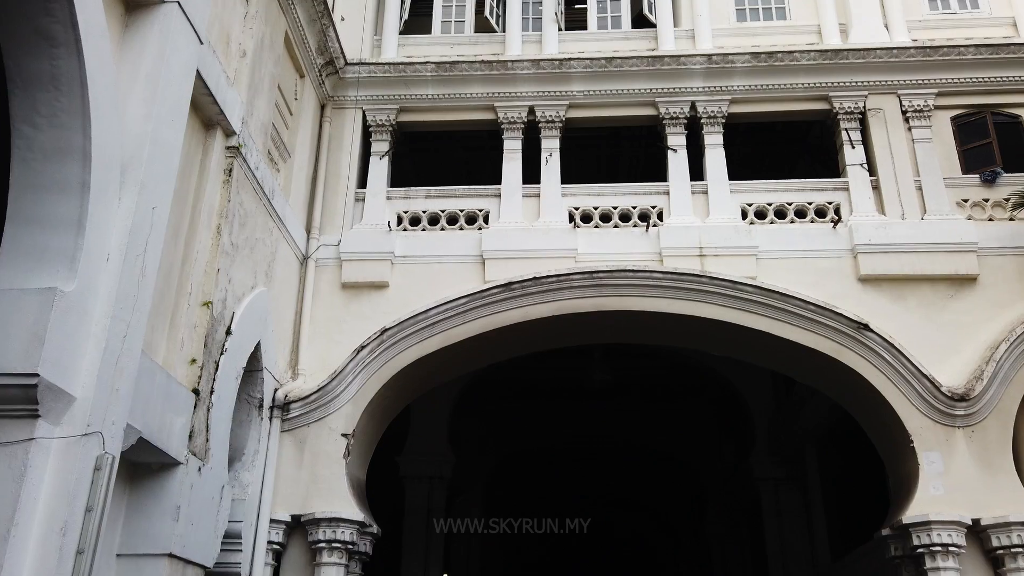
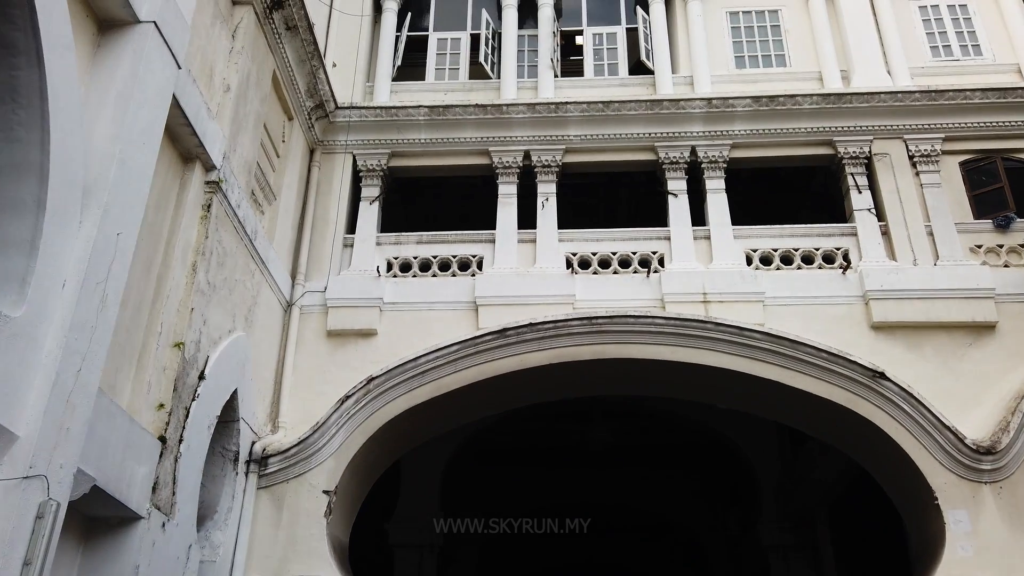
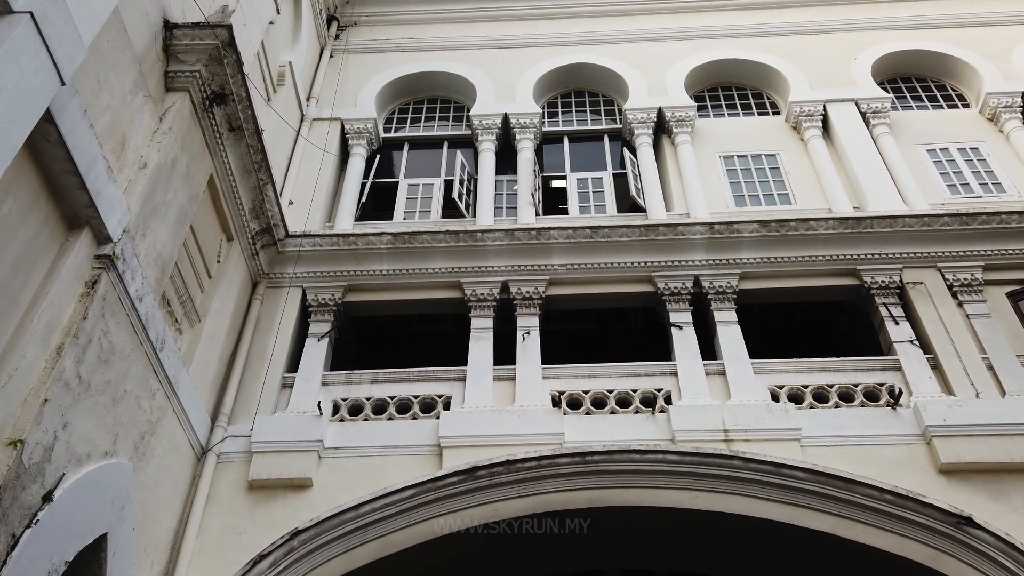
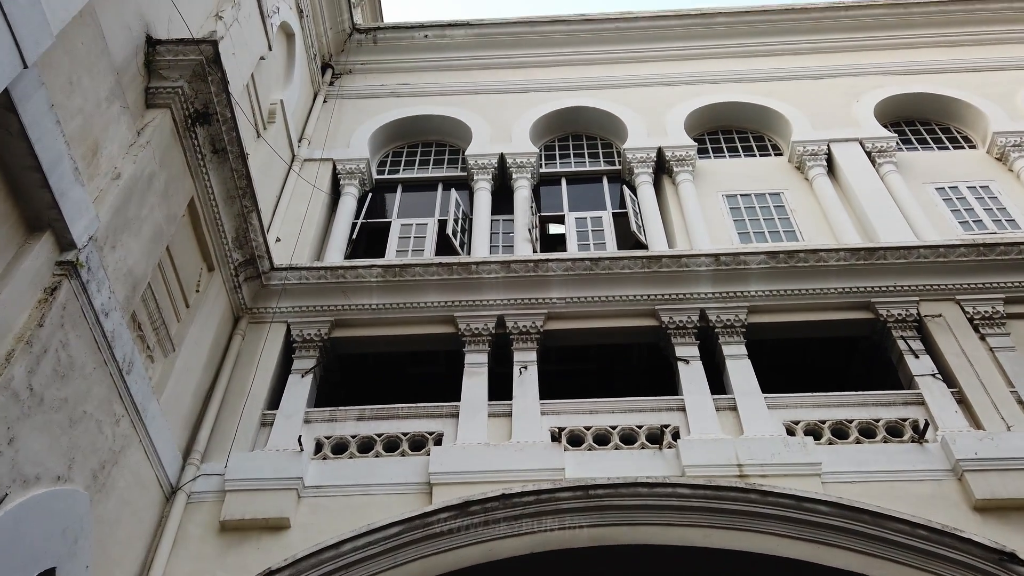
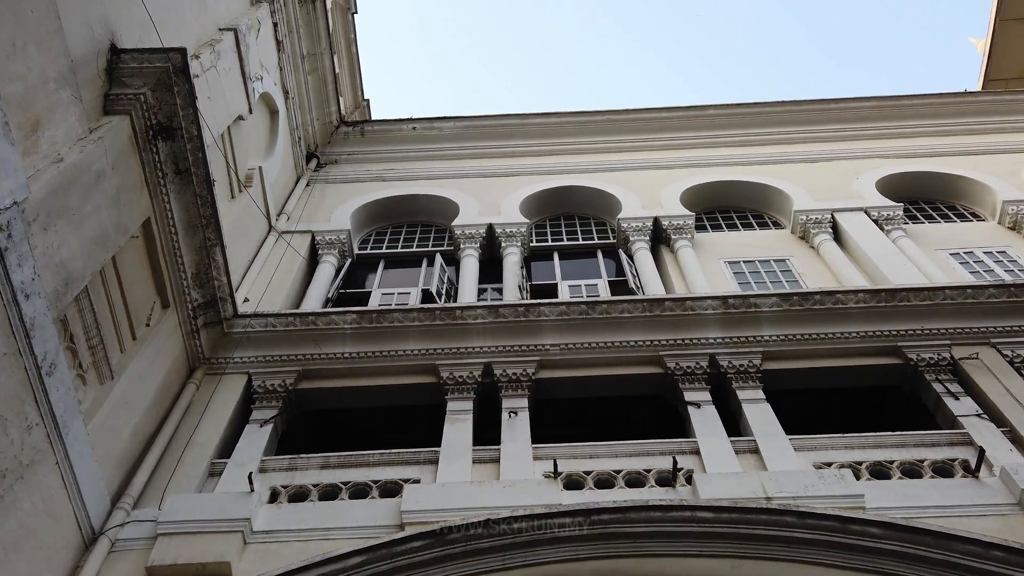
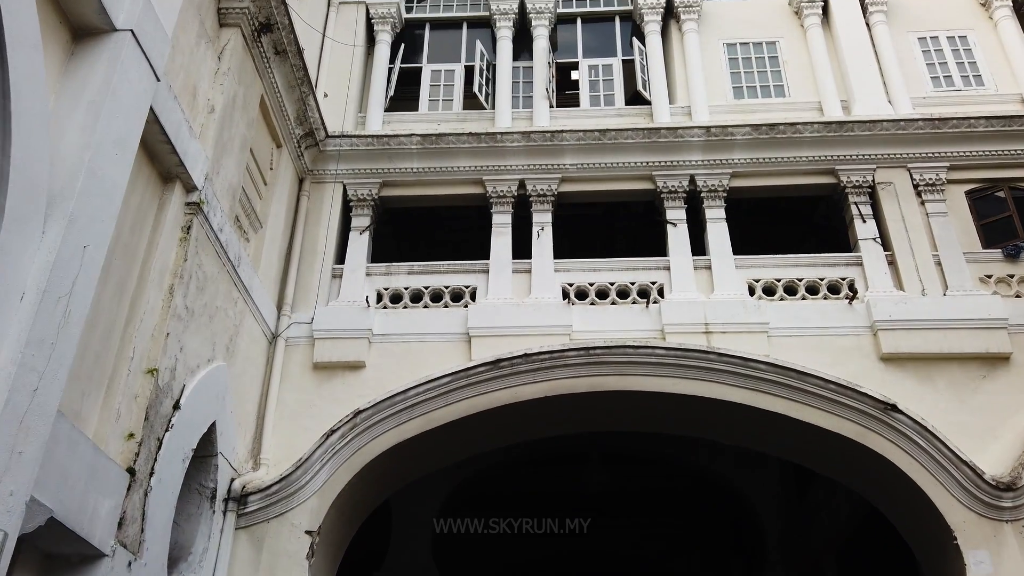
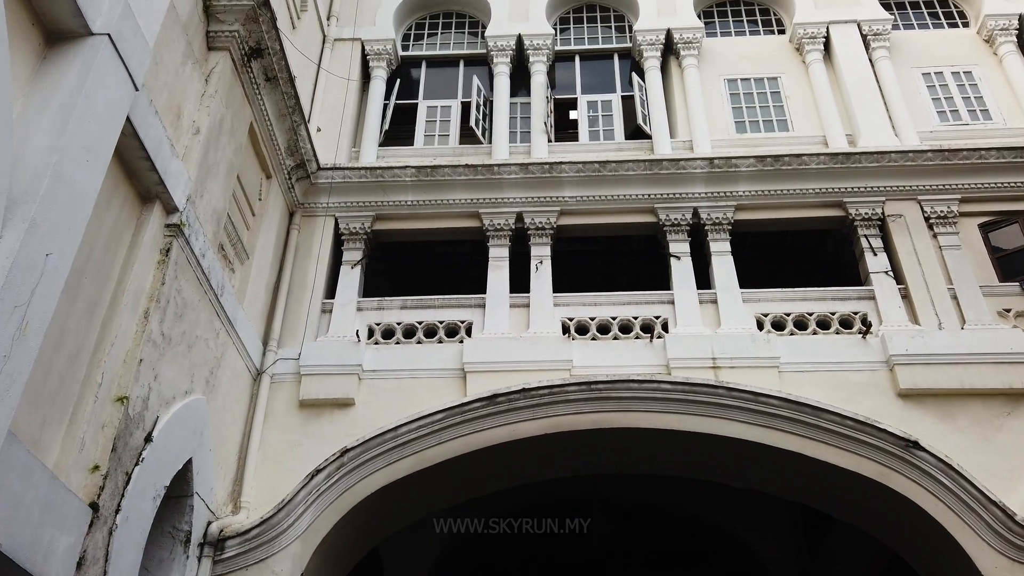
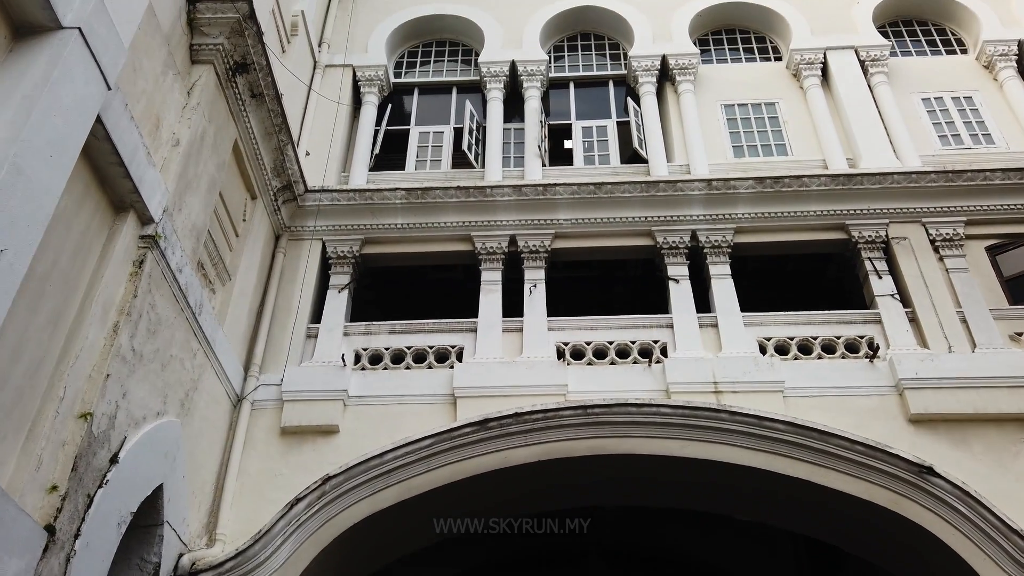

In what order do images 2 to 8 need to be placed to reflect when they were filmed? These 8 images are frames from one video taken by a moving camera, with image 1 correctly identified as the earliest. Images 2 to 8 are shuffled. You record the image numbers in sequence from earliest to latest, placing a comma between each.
2, 6, 7, 8, 3, 4, 5
